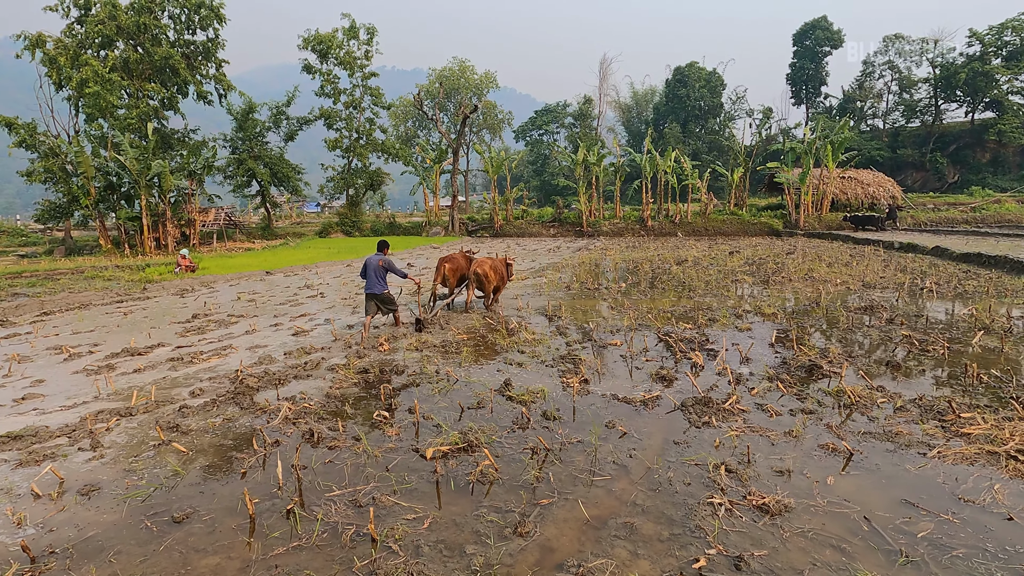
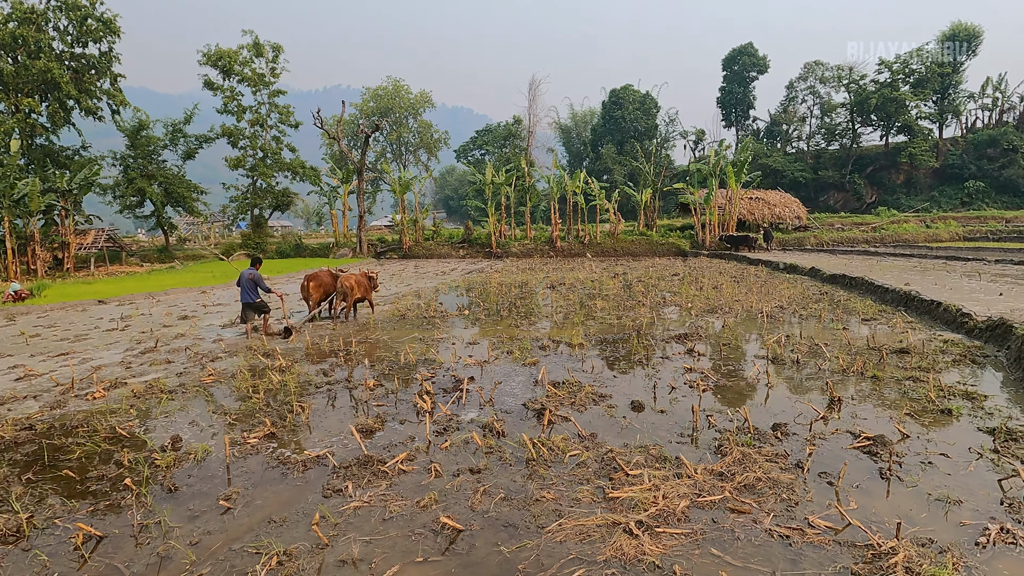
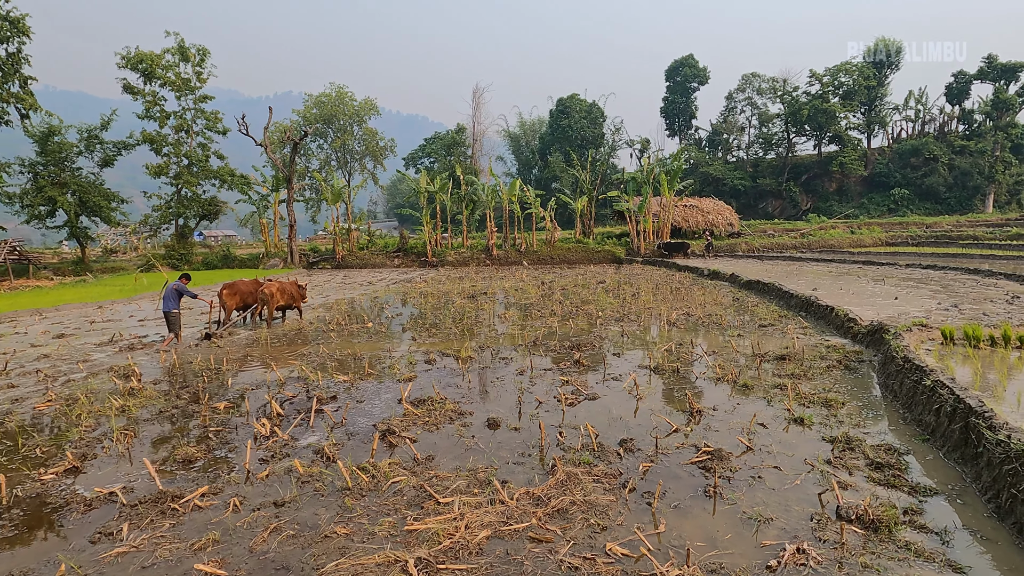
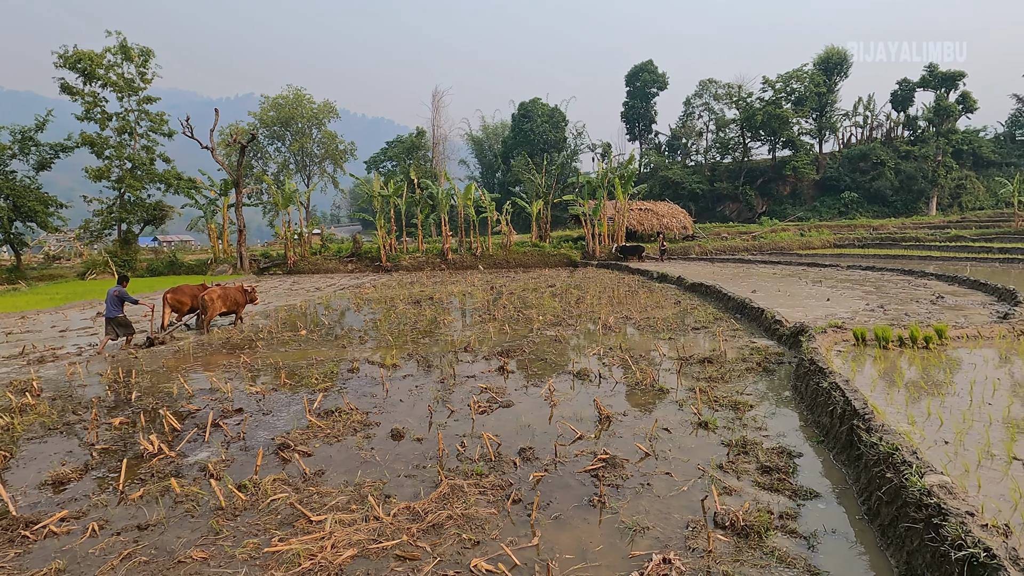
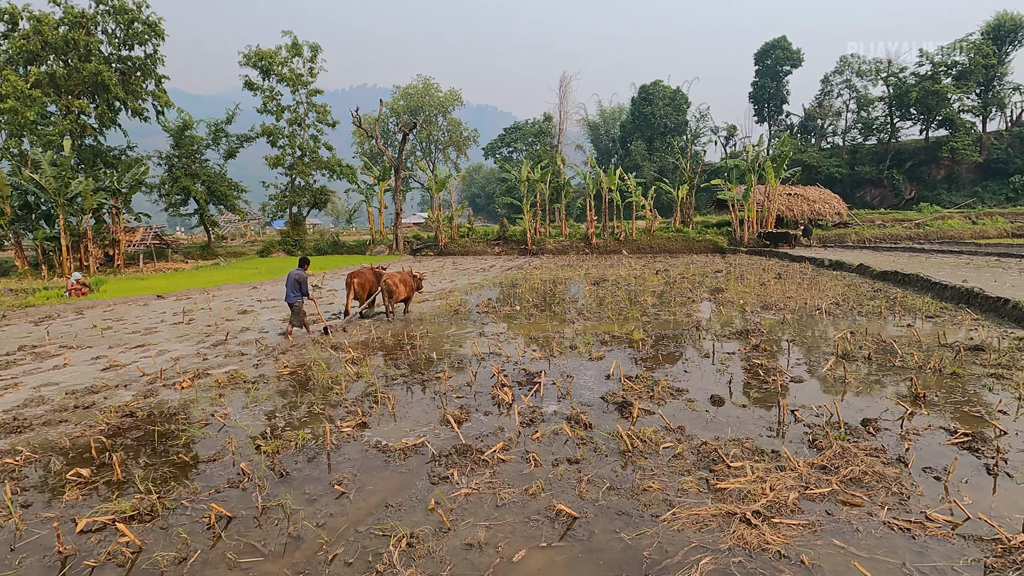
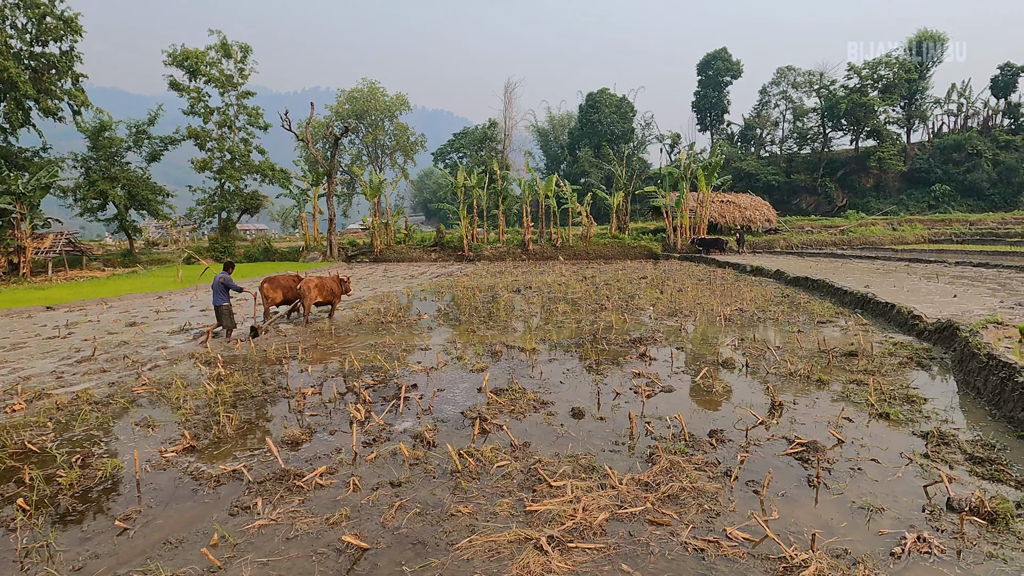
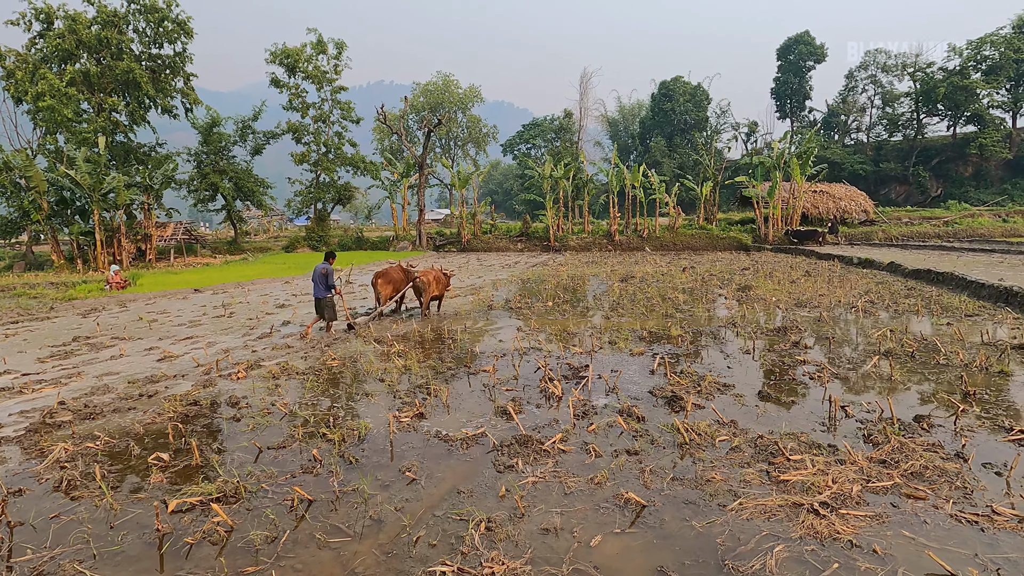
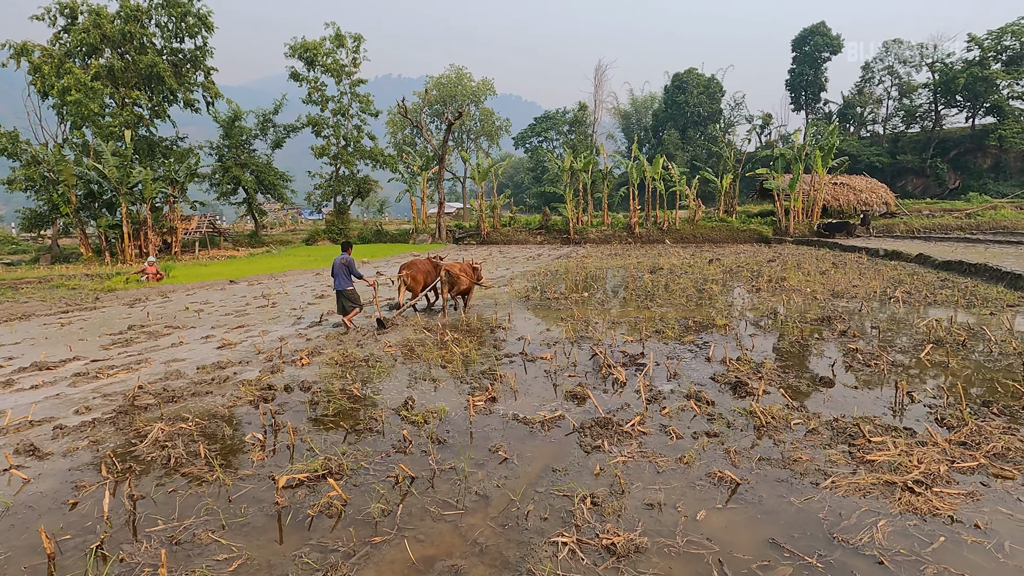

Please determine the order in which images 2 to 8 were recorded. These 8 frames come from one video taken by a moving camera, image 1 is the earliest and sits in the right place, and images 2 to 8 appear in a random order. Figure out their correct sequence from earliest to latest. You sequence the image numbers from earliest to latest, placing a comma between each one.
8, 7, 5, 2, 6, 3, 4
